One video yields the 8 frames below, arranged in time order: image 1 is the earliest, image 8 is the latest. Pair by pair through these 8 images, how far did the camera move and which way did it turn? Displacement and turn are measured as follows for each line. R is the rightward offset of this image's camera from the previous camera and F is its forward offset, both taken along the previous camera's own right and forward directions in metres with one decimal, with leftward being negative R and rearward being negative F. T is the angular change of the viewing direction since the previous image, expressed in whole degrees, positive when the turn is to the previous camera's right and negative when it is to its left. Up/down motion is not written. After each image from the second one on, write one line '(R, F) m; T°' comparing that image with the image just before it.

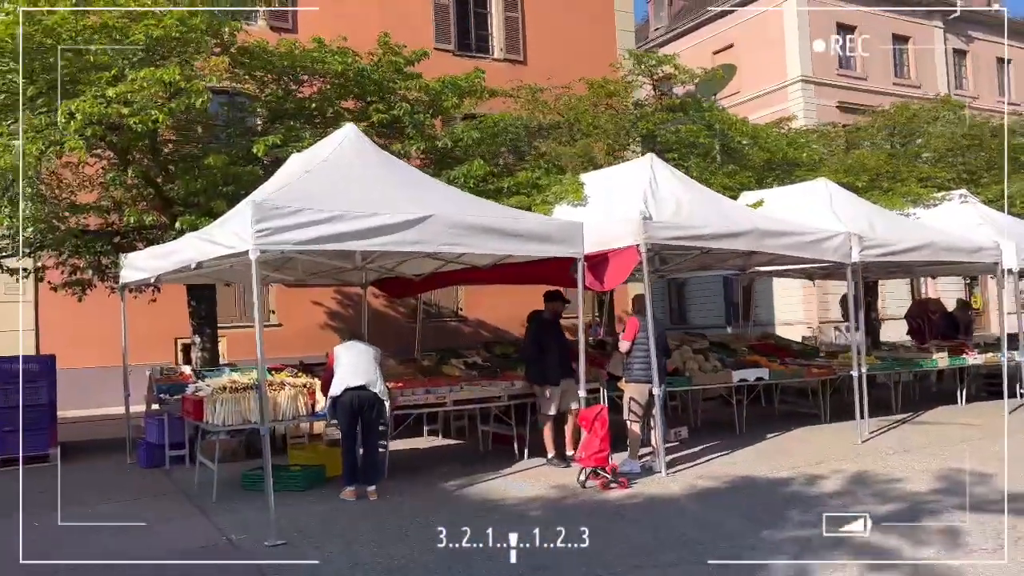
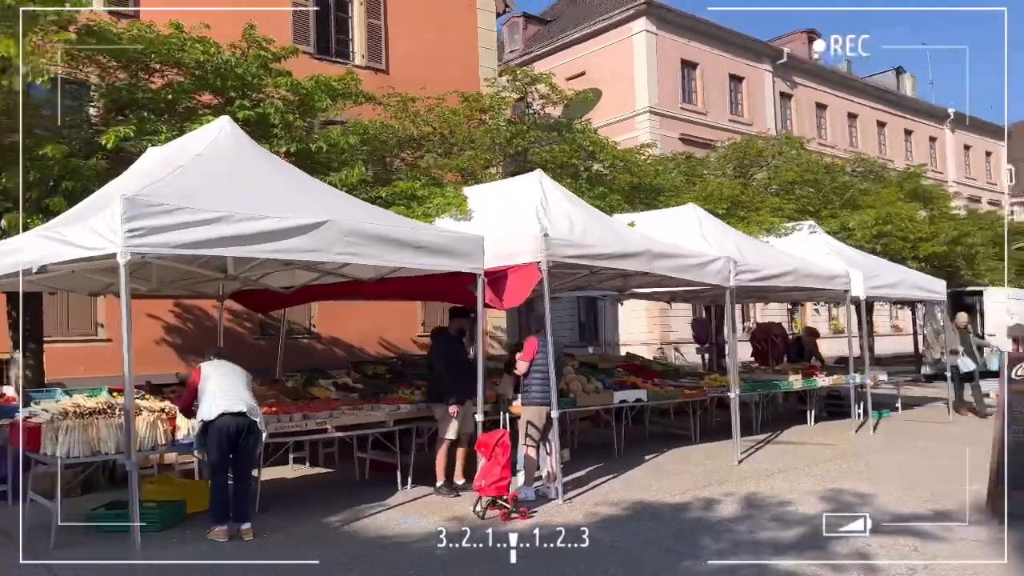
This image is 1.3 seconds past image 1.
(-0.5, +0.5) m; +11°
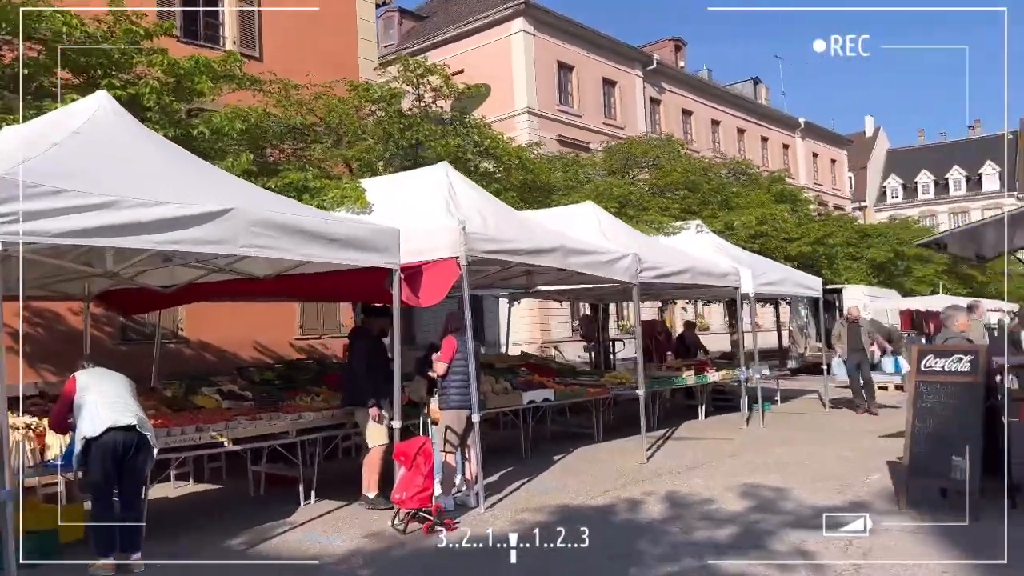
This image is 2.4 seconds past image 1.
(-0.4, +0.4) m; +9°
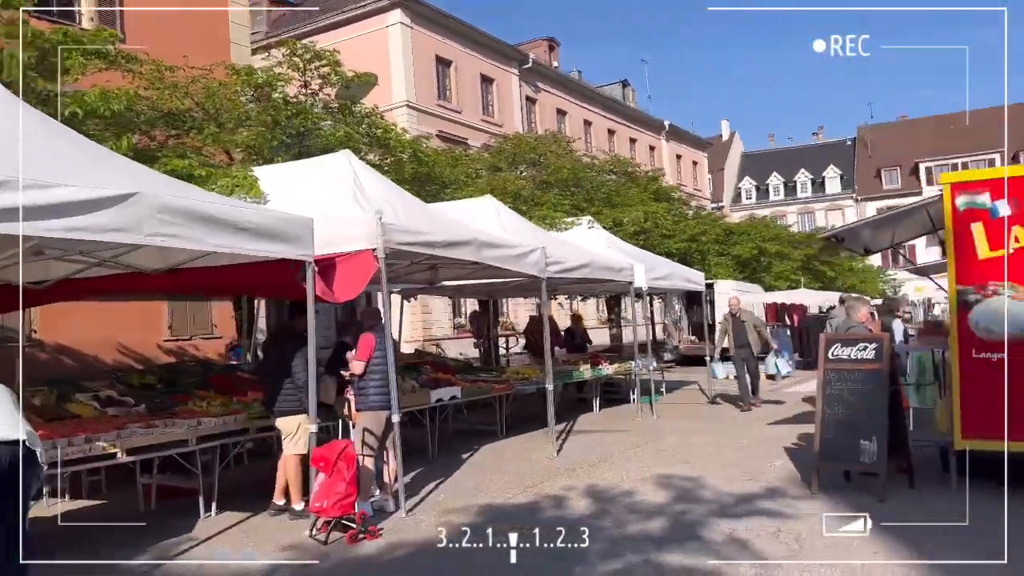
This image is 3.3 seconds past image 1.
(-0.4, +0.3) m; +9°
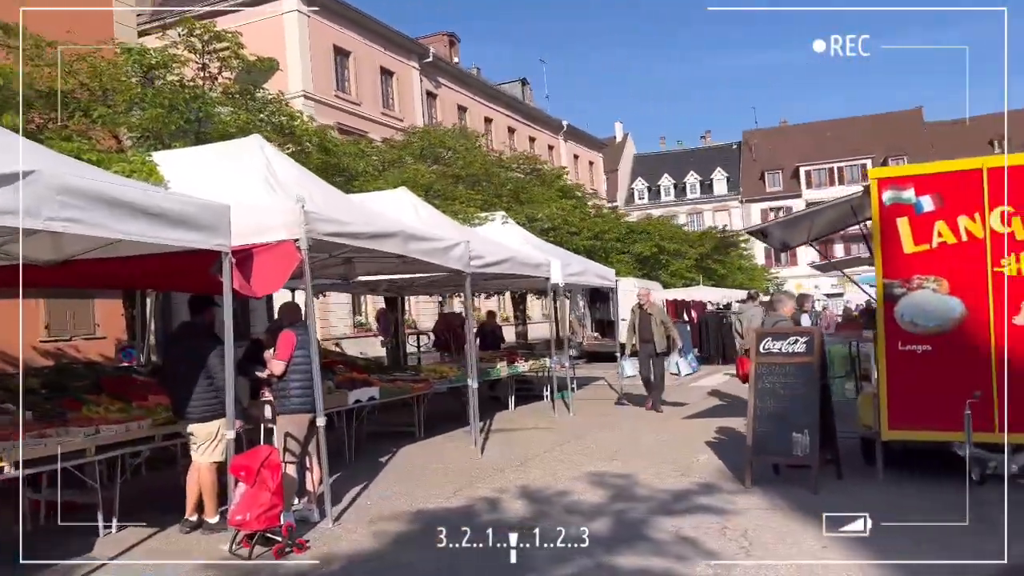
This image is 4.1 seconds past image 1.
(-0.3, +0.3) m; +7°
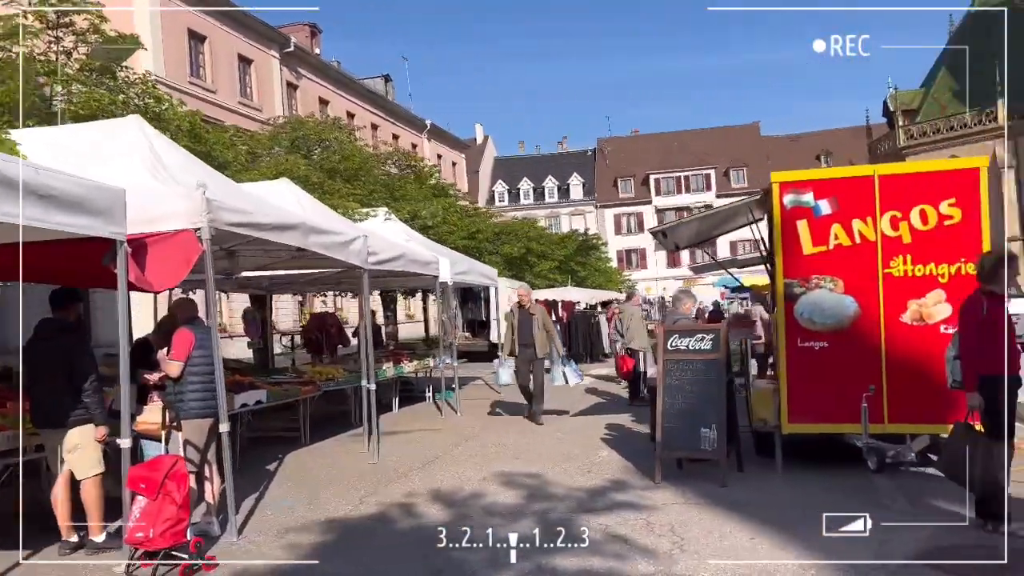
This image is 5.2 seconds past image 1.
(-0.5, +0.2) m; +10°
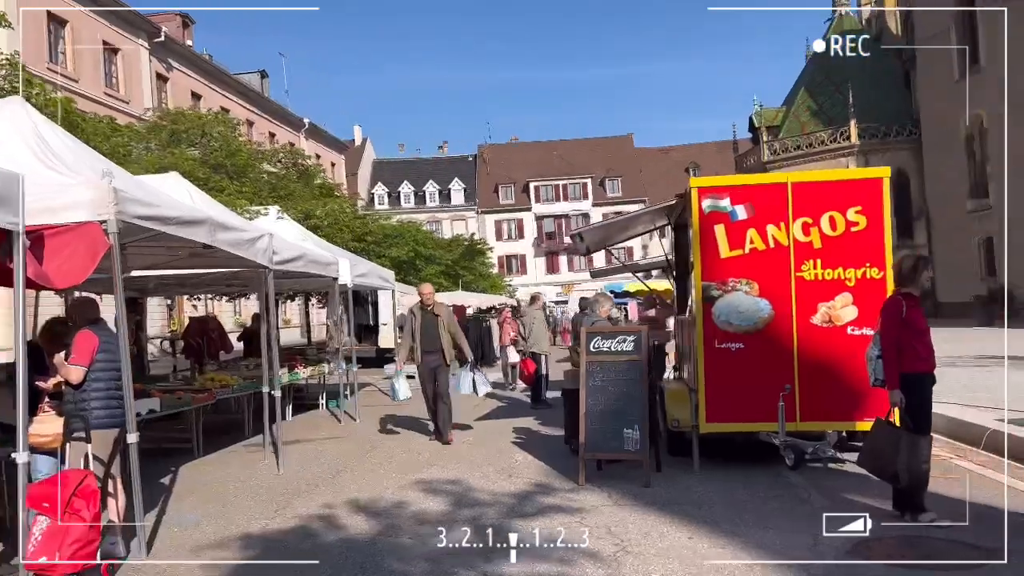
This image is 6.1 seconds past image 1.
(-0.4, +0.2) m; +9°
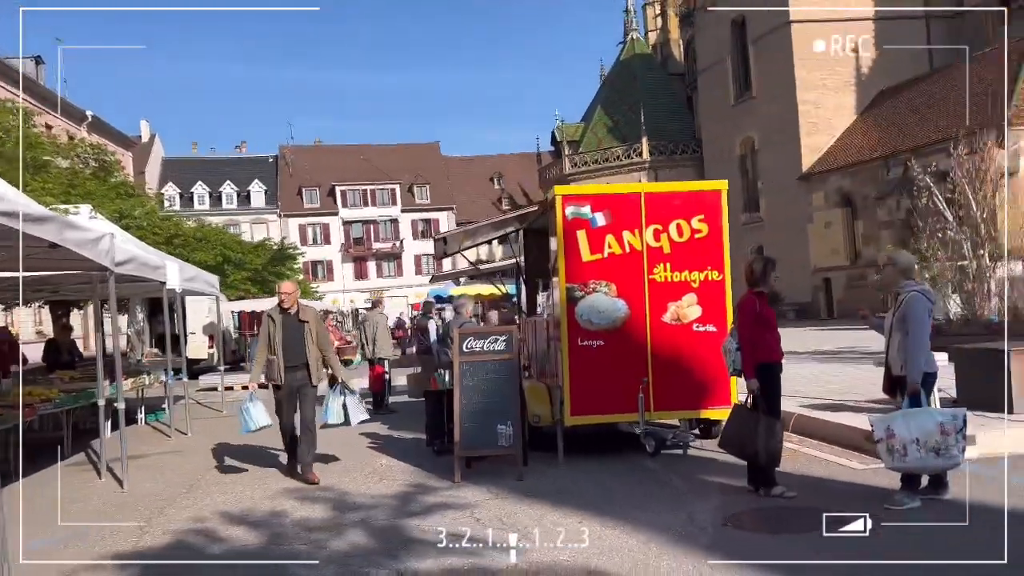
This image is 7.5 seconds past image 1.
(-0.6, -0.1) m; +14°
